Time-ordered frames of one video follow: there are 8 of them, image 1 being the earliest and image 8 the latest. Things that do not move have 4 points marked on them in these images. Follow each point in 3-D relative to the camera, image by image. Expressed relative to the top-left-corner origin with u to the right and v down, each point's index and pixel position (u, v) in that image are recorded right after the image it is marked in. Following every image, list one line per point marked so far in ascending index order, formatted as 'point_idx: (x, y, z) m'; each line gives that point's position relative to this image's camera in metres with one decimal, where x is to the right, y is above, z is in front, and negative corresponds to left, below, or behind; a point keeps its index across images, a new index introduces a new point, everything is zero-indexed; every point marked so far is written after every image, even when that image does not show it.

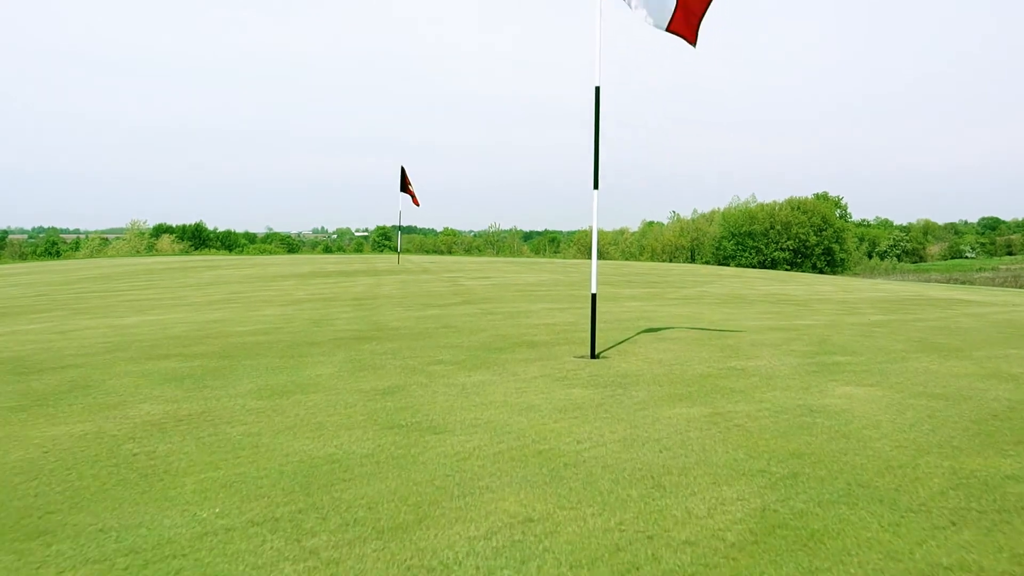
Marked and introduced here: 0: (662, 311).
0: (+1.9, -0.3, +9.7) m
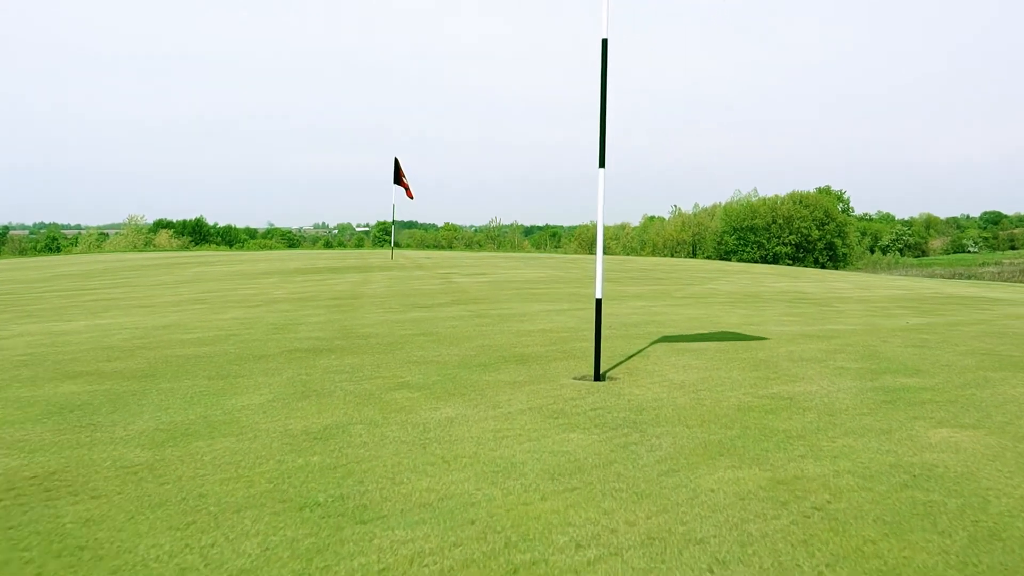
0: (+1.8, -0.3, +8.7) m
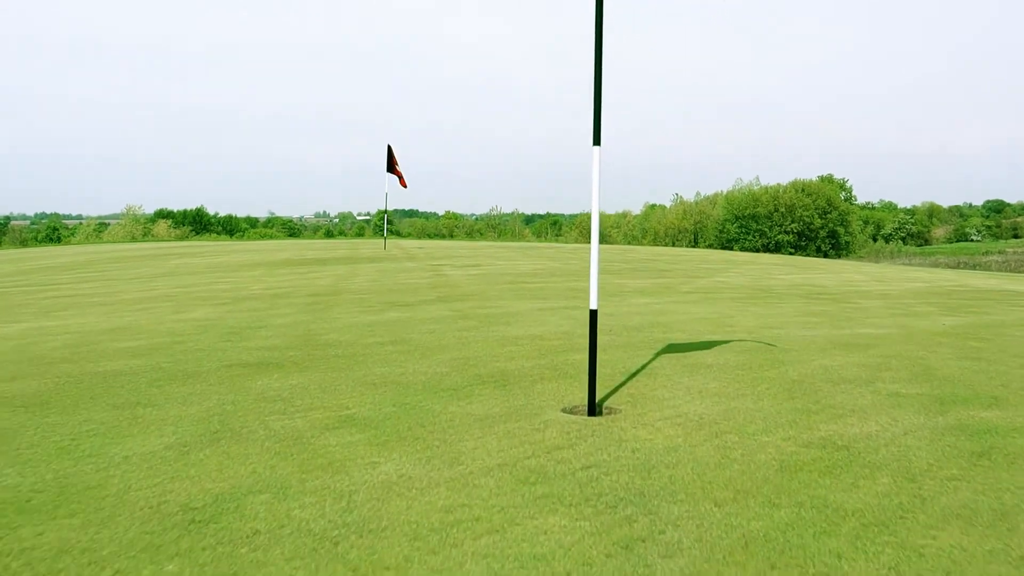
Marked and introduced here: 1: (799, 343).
0: (+1.7, -0.2, +7.8) m
1: (+2.0, -0.4, +5.4) m
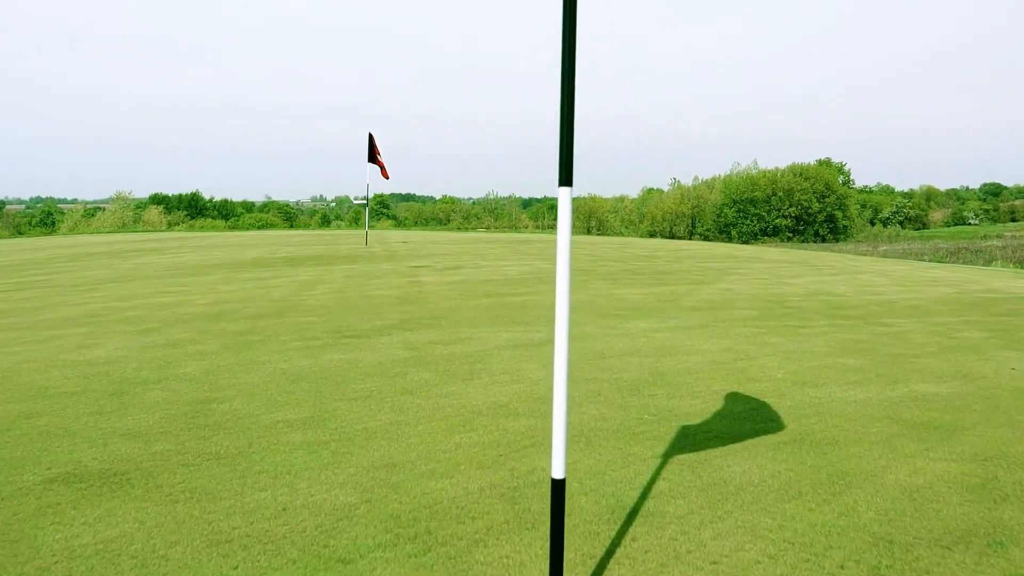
0: (+1.5, -0.5, +6.5) m
1: (+1.8, -0.7, +4.1) m
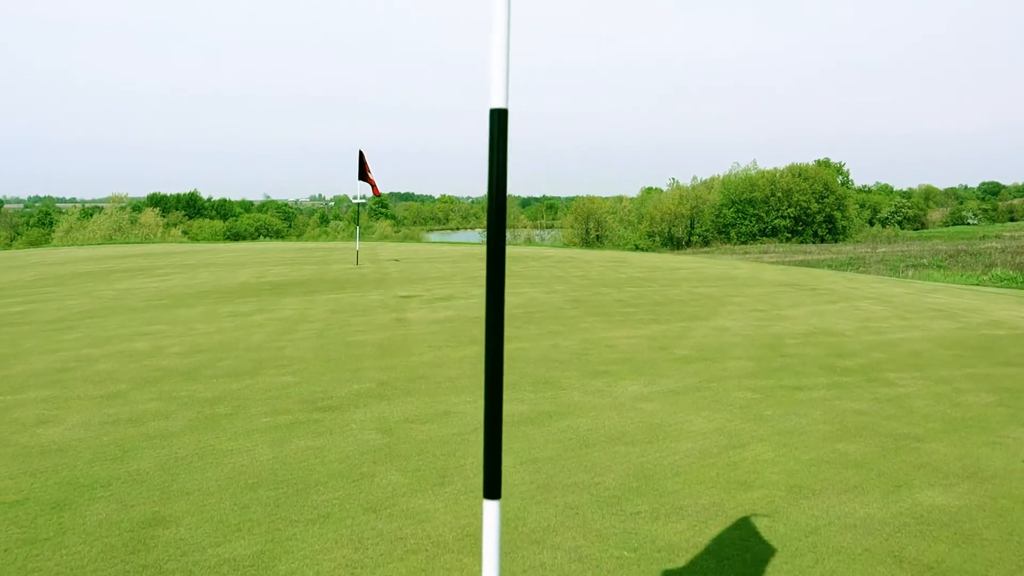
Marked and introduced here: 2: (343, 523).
0: (+1.3, -1.1, +6.1) m
1: (+1.6, -1.3, +3.7) m
2: (-0.9, -1.2, +4.2) m
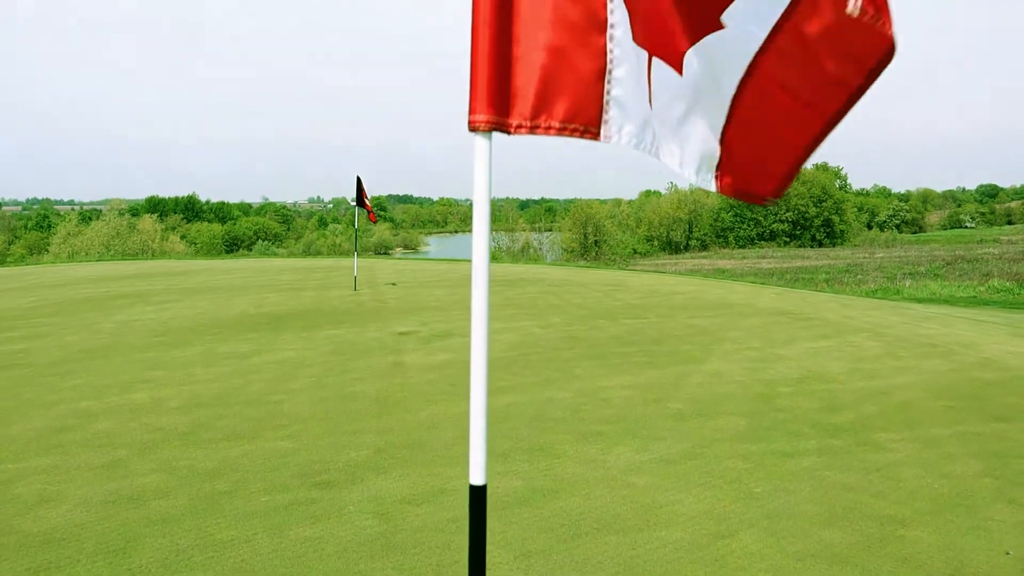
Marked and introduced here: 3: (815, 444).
0: (+1.3, -1.8, +6.2) m
1: (+1.6, -2.0, +3.8) m
2: (-1.0, -1.9, +4.3) m
3: (+3.2, -1.7, +8.4) m
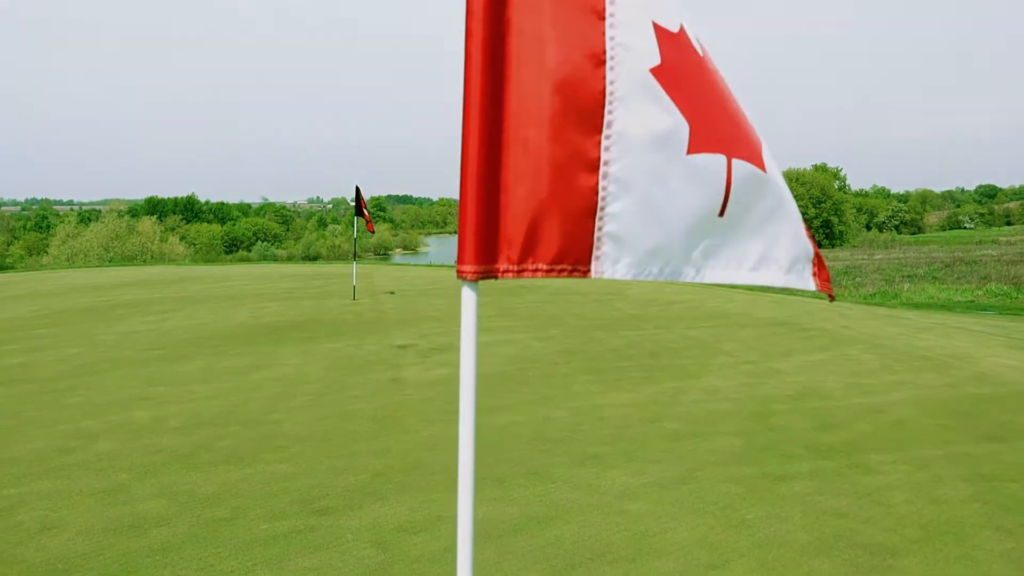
0: (+1.2, -2.1, +6.3) m
1: (+1.5, -2.2, +3.9) m
2: (-1.0, -2.2, +4.4) m
3: (+3.2, -1.9, +8.5) m
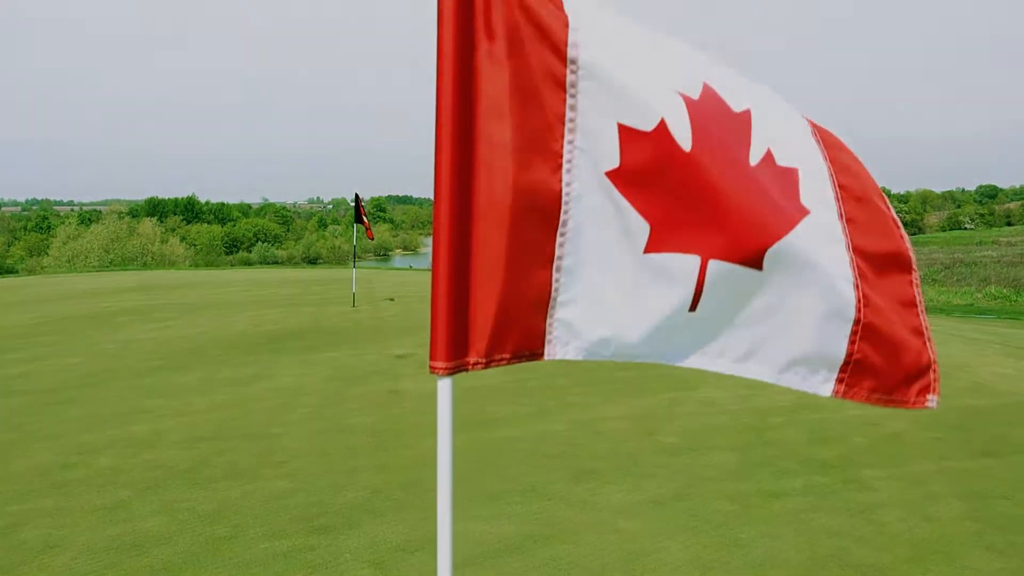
0: (+1.2, -2.3, +6.4) m
1: (+1.5, -2.4, +4.0) m
2: (-1.0, -2.4, +4.5) m
3: (+3.2, -2.1, +8.5) m
